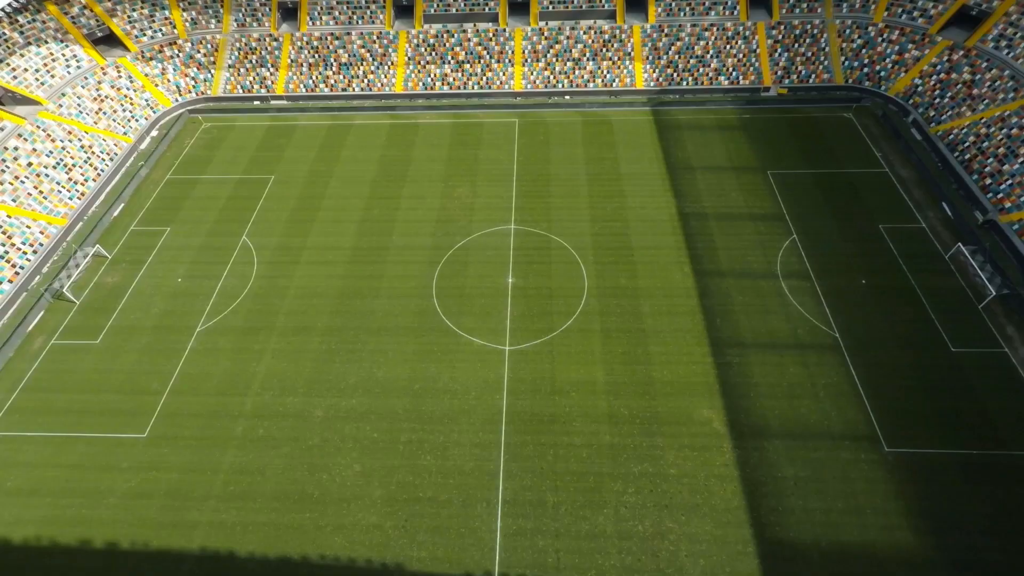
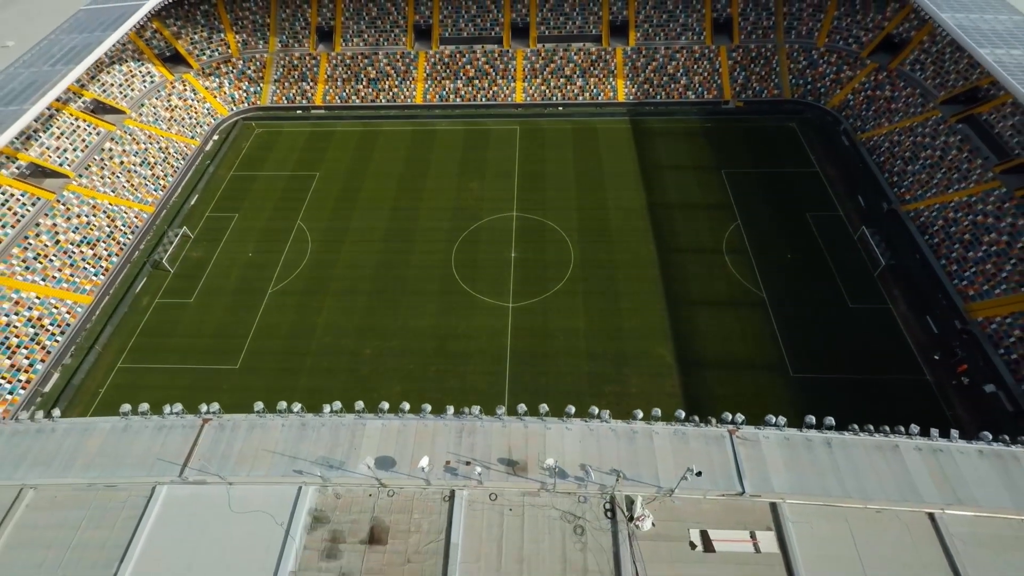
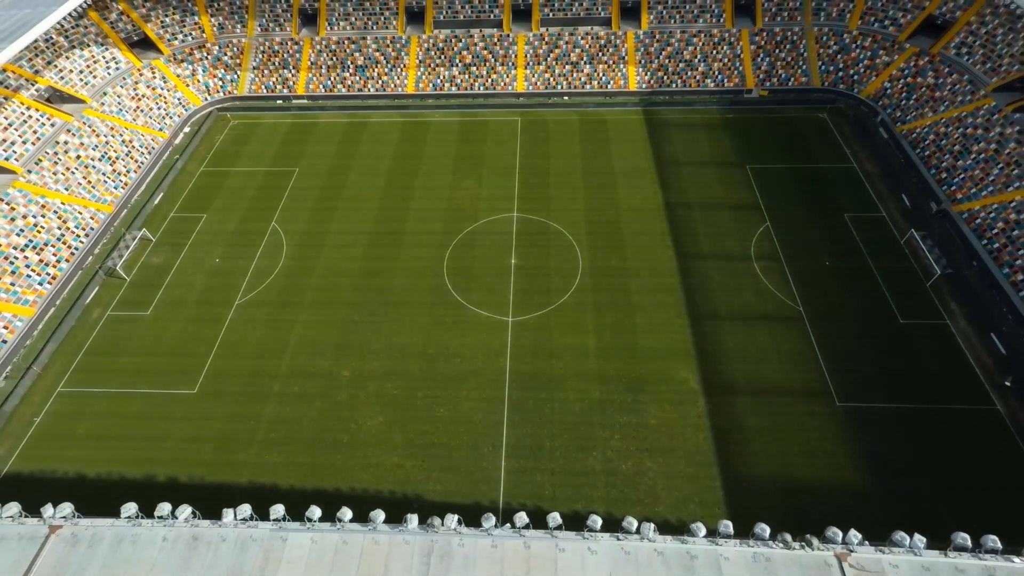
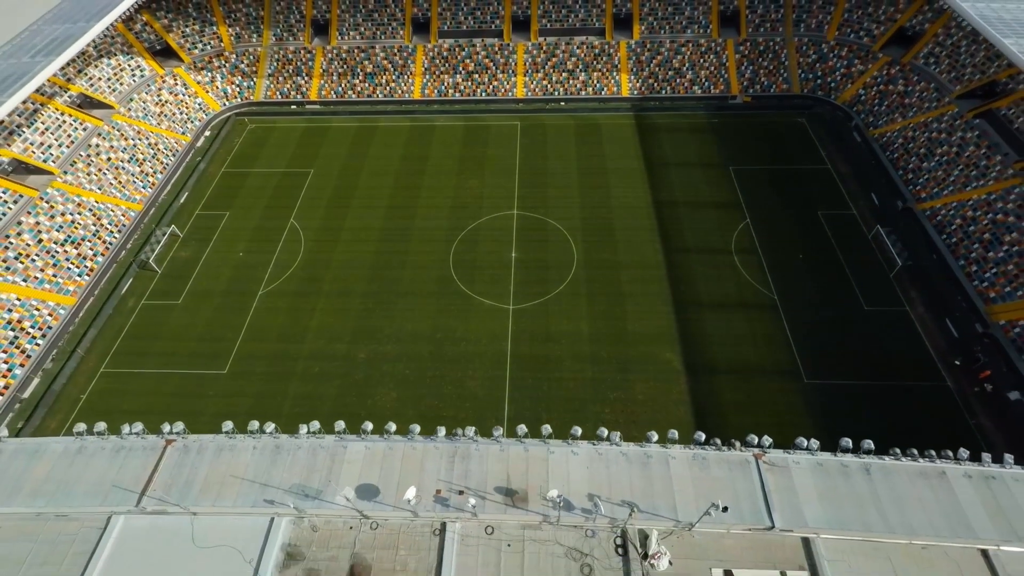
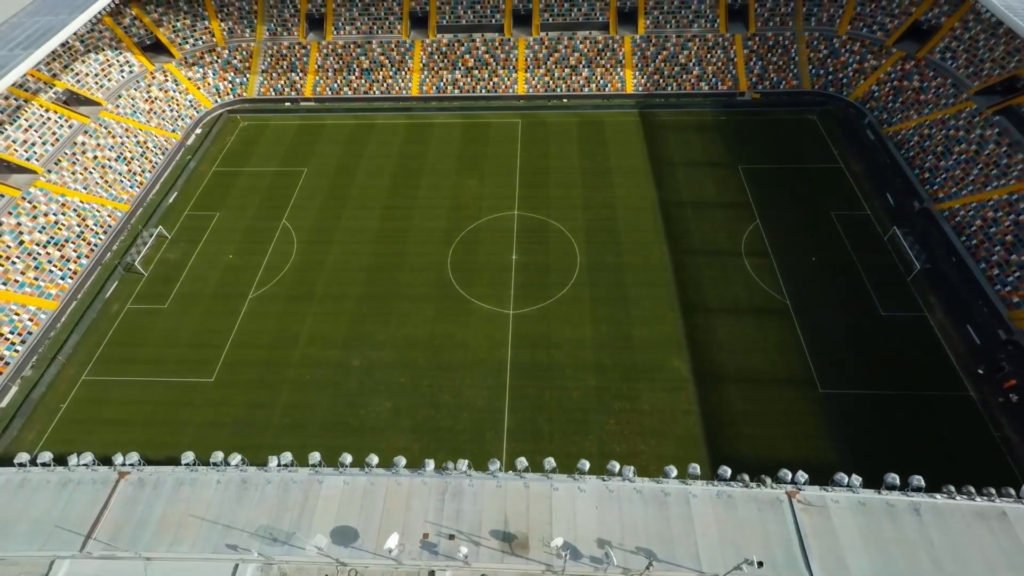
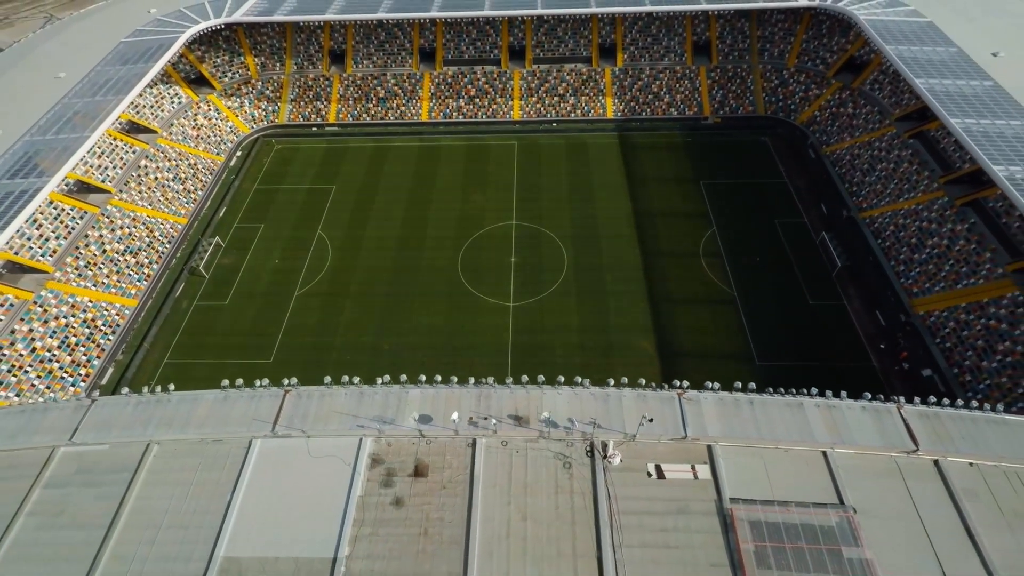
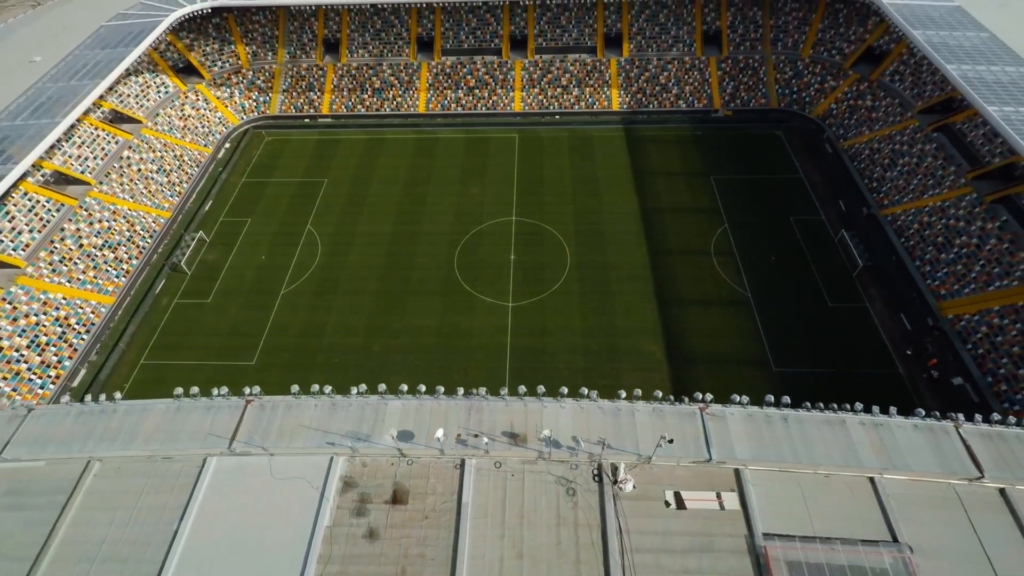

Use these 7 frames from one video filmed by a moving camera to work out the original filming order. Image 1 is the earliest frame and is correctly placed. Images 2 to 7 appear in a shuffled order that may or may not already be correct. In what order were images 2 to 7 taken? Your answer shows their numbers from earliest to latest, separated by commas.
3, 5, 4, 2, 7, 6
